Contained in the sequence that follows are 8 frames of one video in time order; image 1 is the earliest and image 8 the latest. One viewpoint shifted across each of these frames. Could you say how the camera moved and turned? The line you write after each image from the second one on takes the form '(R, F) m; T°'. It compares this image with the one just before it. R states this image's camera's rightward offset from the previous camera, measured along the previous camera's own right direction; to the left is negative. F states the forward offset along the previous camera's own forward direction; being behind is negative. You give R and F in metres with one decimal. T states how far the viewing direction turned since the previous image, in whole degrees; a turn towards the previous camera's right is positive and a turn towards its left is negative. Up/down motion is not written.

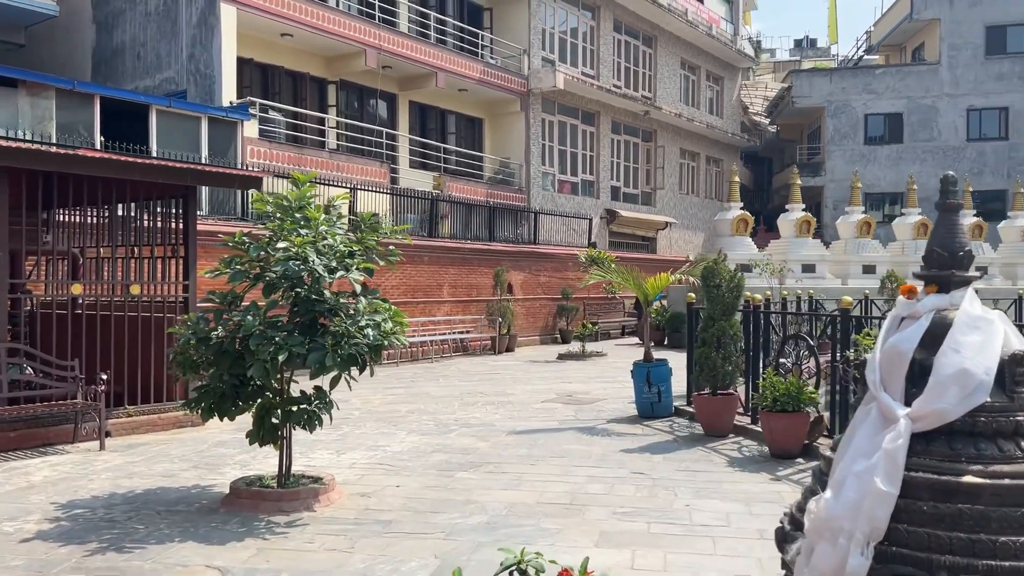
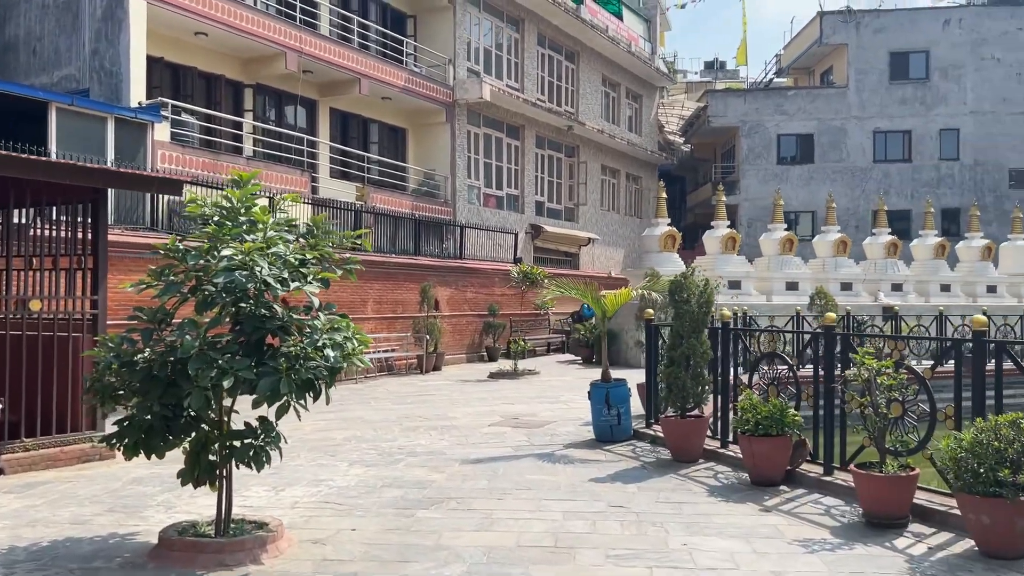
(-0.5, +0.7) m; +6°
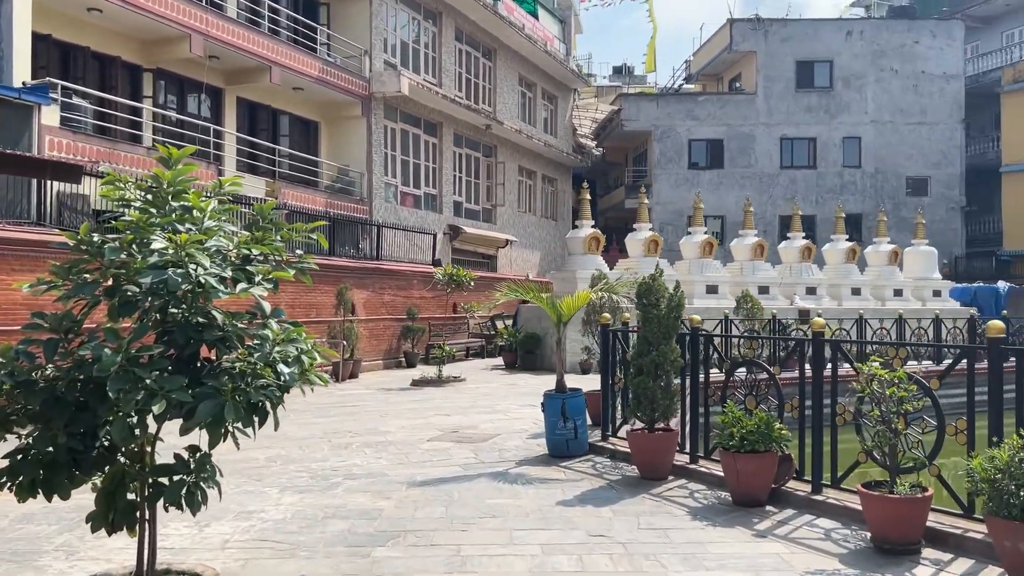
(-0.5, +0.8) m; +7°
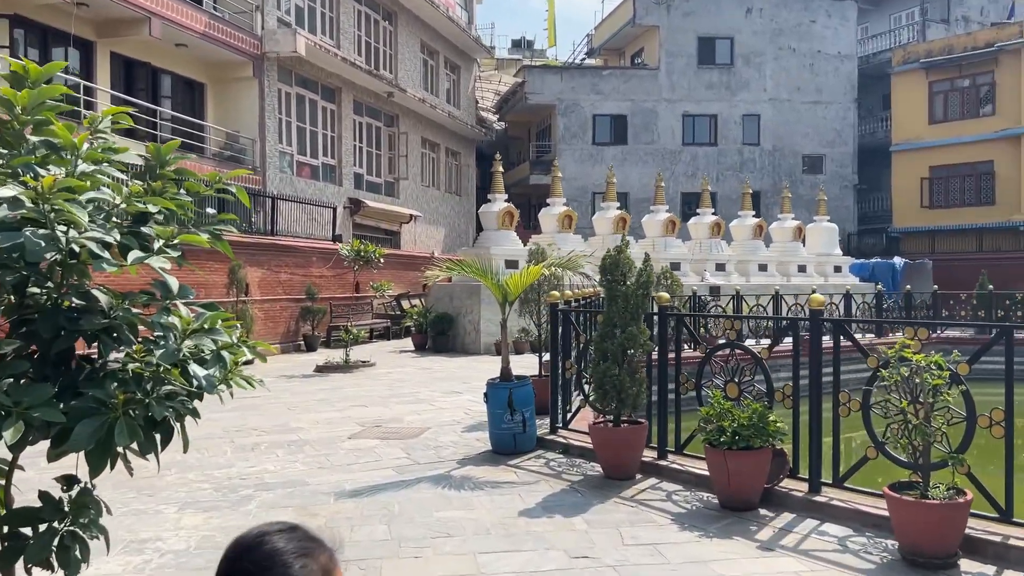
(-0.4, +1.1) m; +7°
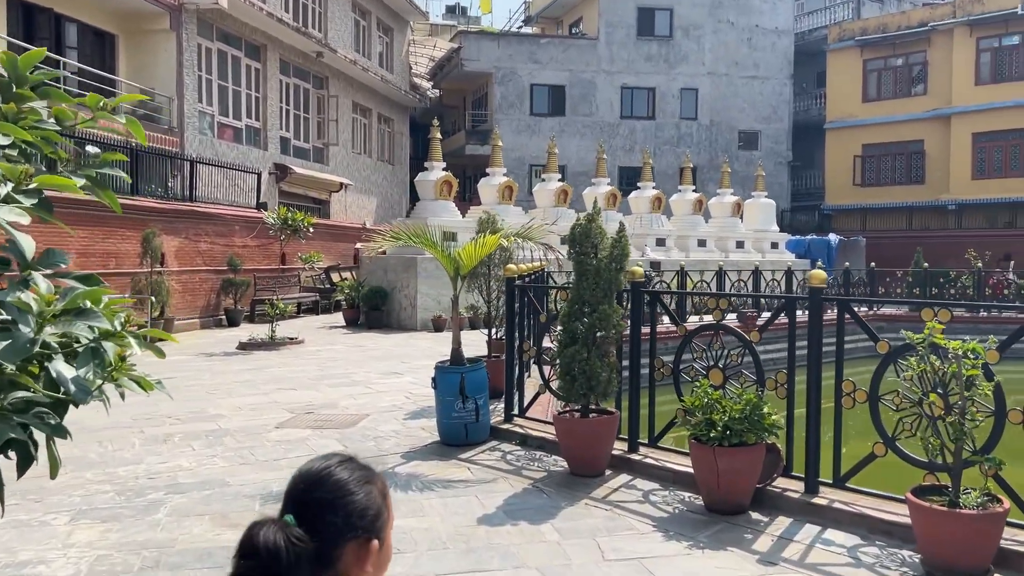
(-0.2, +0.8) m; +5°
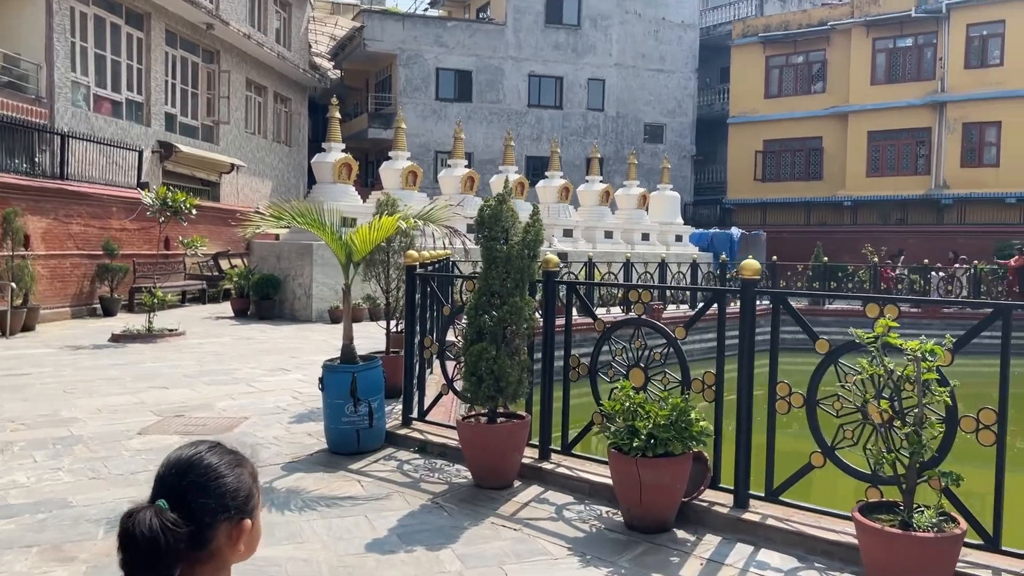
(0.0, +0.7) m; +6°
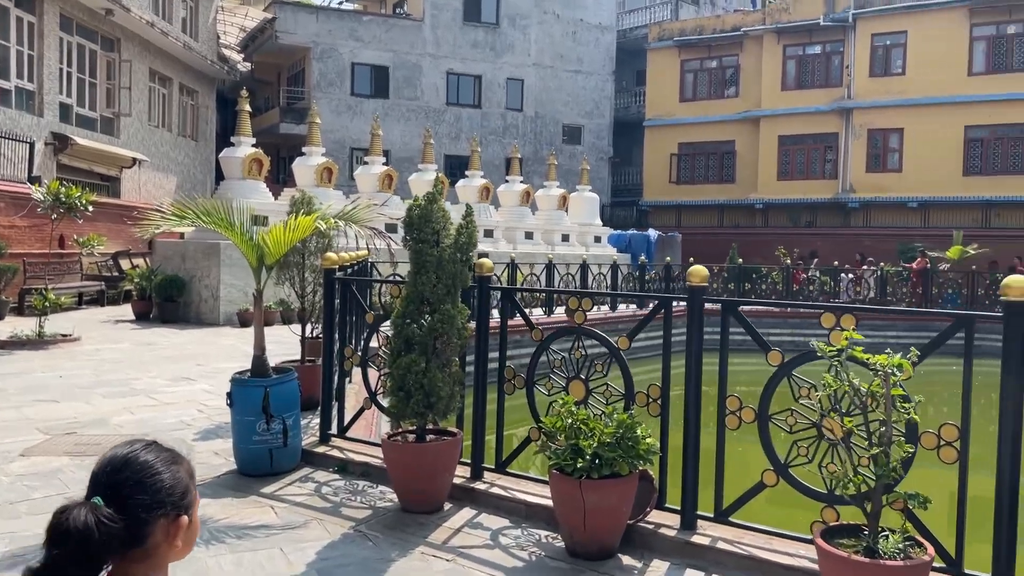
(-0.1, +0.4) m; +6°
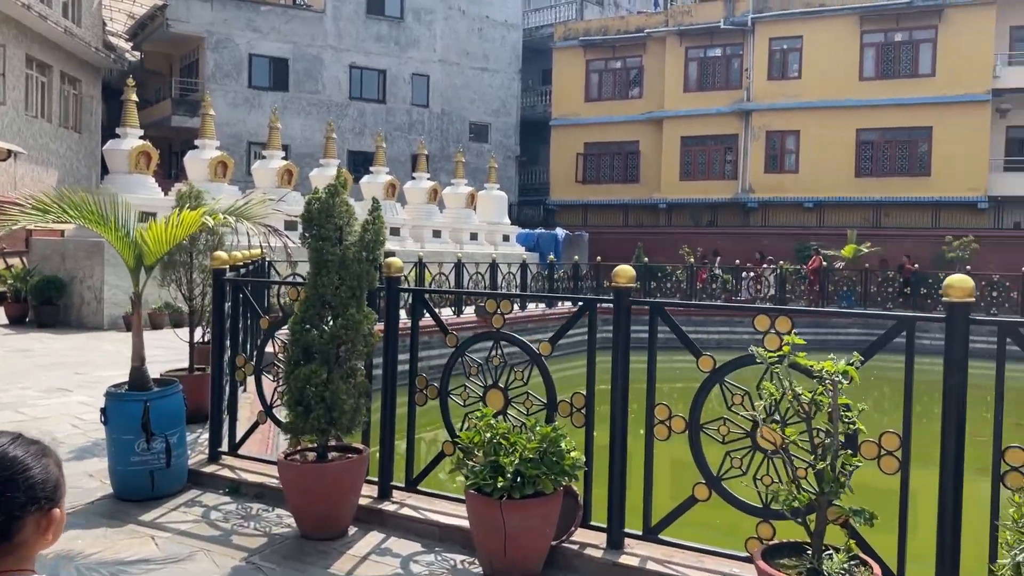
(0.0, +0.4) m; +6°
